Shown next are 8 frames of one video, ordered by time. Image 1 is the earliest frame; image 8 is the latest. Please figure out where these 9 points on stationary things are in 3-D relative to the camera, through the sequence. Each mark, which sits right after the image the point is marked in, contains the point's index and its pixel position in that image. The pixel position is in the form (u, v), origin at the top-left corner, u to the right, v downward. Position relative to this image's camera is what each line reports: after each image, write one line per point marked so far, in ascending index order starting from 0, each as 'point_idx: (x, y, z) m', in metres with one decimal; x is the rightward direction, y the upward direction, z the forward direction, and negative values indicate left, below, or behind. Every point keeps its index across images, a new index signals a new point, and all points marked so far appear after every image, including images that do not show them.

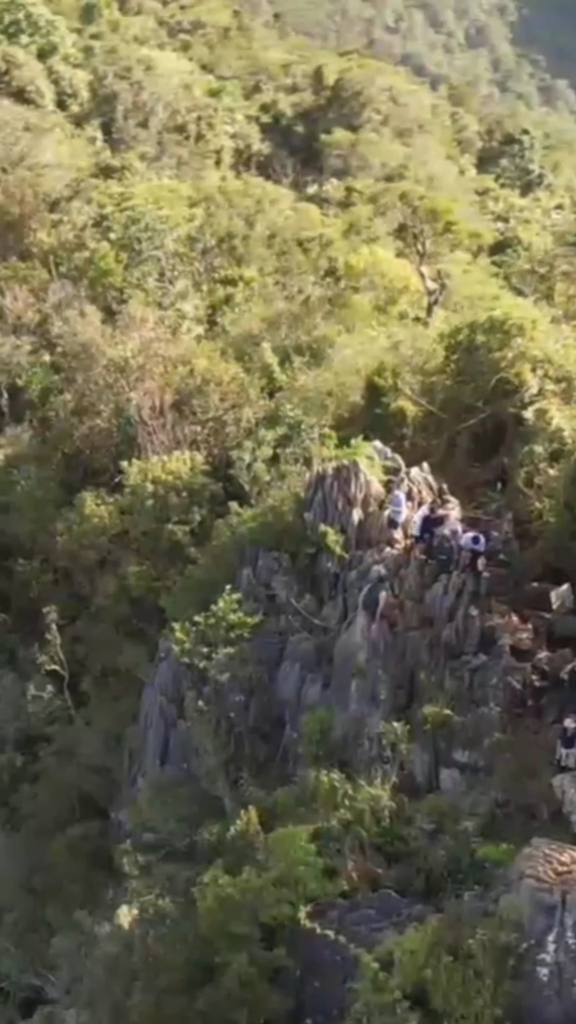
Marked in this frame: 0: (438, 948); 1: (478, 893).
0: (+1.2, -3.5, +10.3) m
1: (+1.6, -3.1, +10.8) m
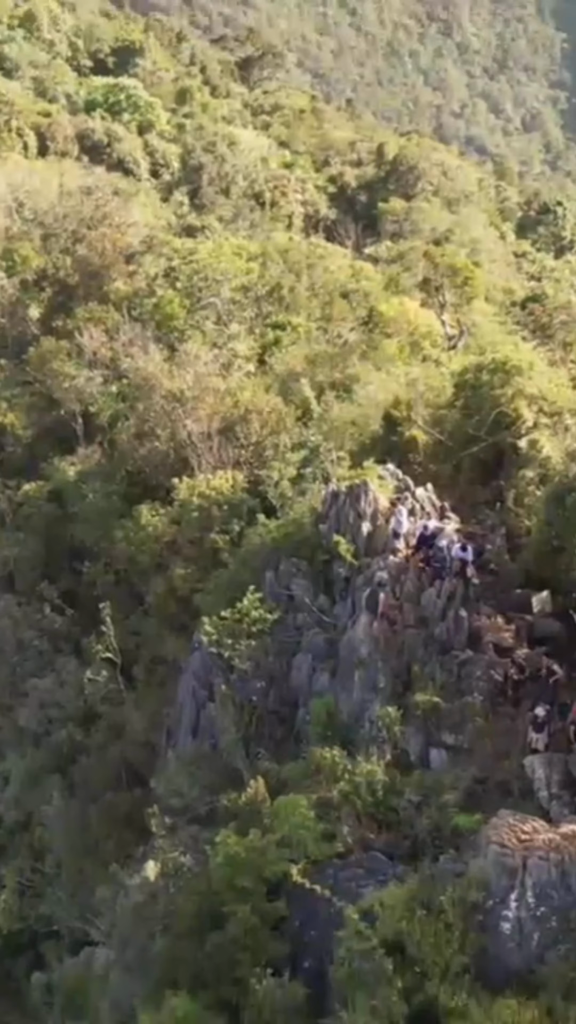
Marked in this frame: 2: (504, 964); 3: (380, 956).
0: (+1.2, -3.7, +11.6) m
1: (+1.6, -3.3, +12.1) m
2: (+1.9, -4.2, +11.4) m
3: (+0.9, -4.2, +11.9) m
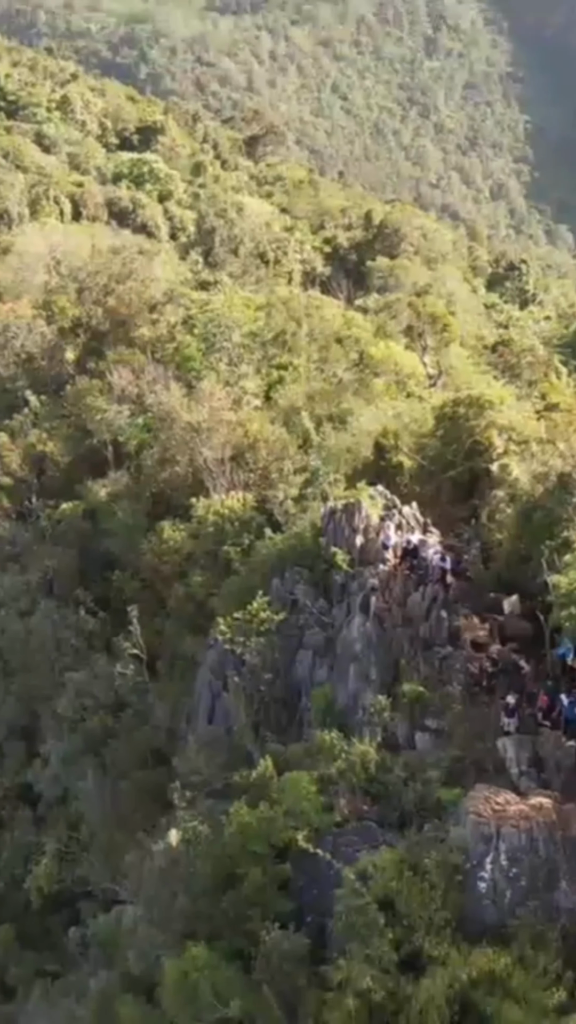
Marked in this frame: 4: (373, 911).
0: (+1.2, -3.8, +13.4) m
1: (+1.6, -3.4, +13.9) m
2: (+2.0, -4.3, +13.2) m
3: (+1.0, -4.3, +13.6) m
4: (+1.0, -4.4, +13.6) m
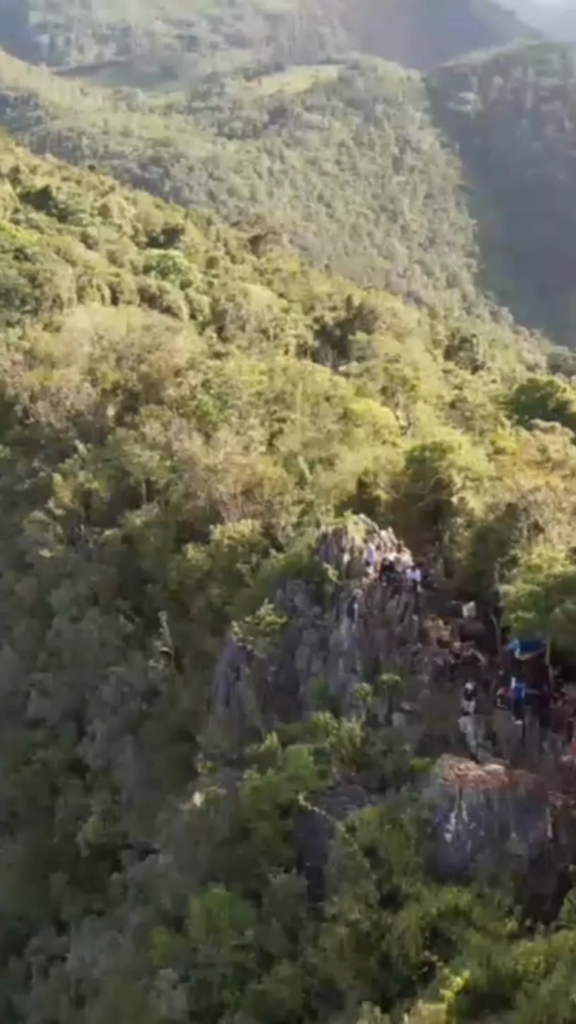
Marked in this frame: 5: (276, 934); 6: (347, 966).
0: (+1.3, -4.1, +16.7) m
1: (+1.7, -3.7, +17.2) m
2: (+2.0, -4.6, +16.5) m
3: (+1.0, -4.6, +16.9) m
4: (+1.0, -4.7, +16.9) m
5: (0.0, -5.7, +17.1) m
6: (+0.8, -6.0, +16.2) m
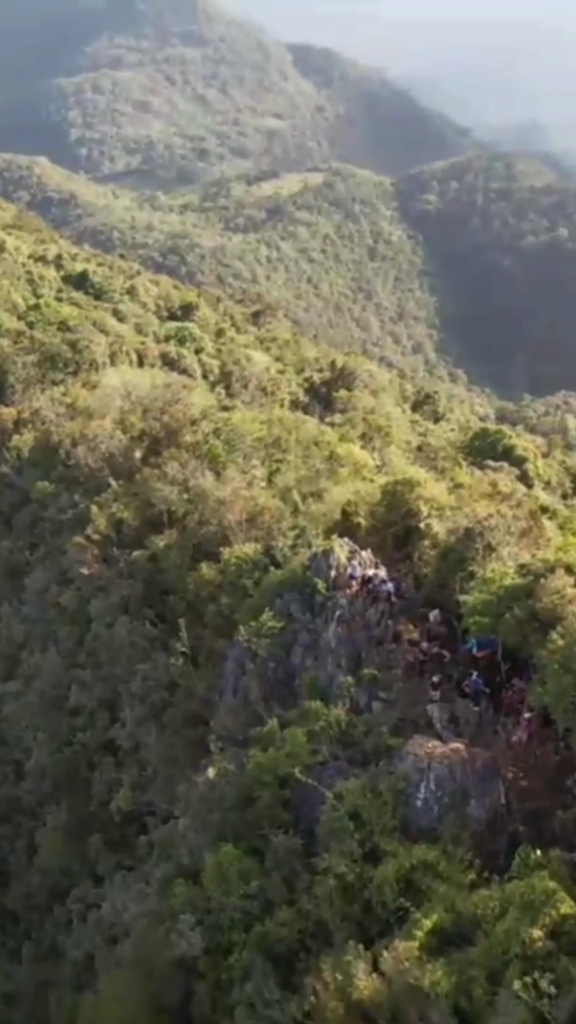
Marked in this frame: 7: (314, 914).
0: (+1.2, -4.4, +20.2) m
1: (+1.6, -4.1, +20.8) m
2: (+2.0, -4.9, +20.0) m
3: (+1.0, -5.0, +20.4) m
4: (+1.0, -5.0, +20.4) m
5: (-0.1, -6.1, +20.5) m
6: (+0.8, -6.3, +19.6) m
7: (+0.5, -6.3, +19.8) m
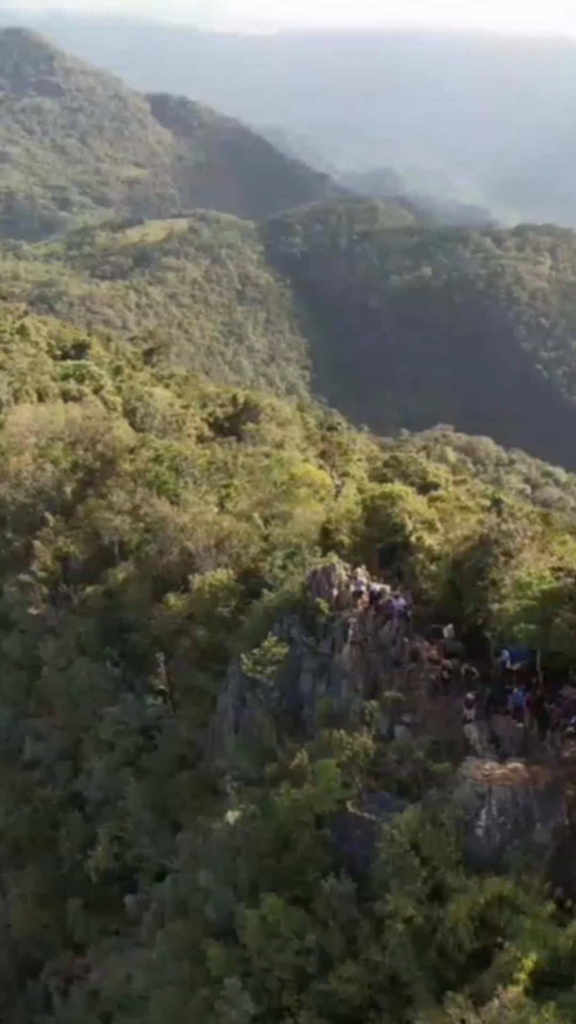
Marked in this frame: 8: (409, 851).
0: (+2.0, -4.4, +18.2) m
1: (+2.3, -4.1, +18.8) m
2: (+2.8, -4.8, +18.0) m
3: (+1.8, -5.0, +18.3) m
4: (+1.8, -5.0, +18.3) m
5: (+0.7, -6.2, +18.2) m
6: (+1.7, -6.3, +17.5) m
7: (+1.4, -6.3, +17.6) m
8: (+1.8, -4.8, +17.9) m
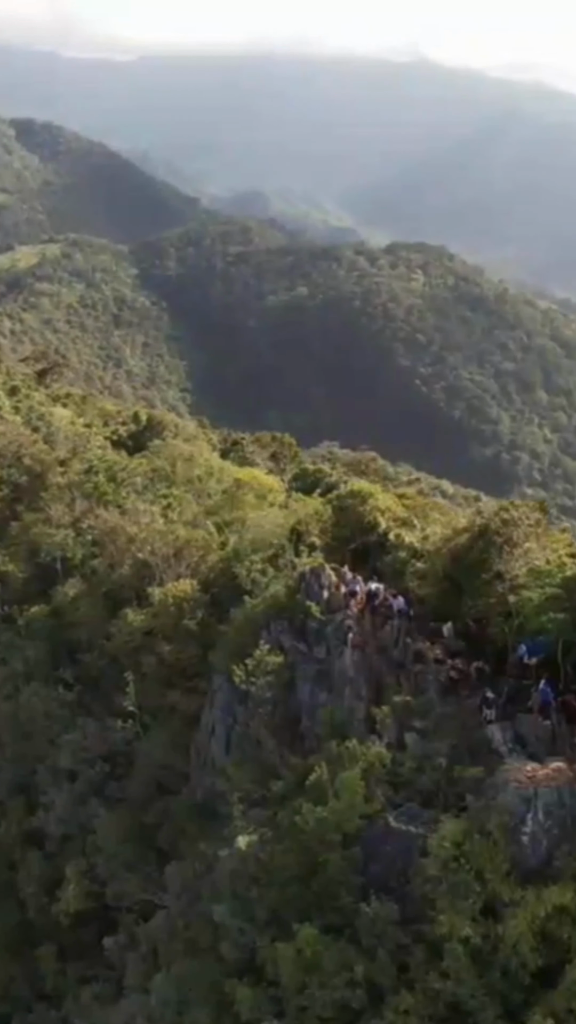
0: (+2.4, -4.2, +16.6) m
1: (+2.7, -3.8, +17.3) m
2: (+3.3, -4.6, +16.6) m
3: (+2.2, -4.7, +16.7) m
4: (+2.3, -4.8, +16.7) m
5: (+1.3, -6.0, +16.5) m
6: (+2.3, -6.0, +15.9) m
7: (+2.0, -6.1, +16.0) m
8: (+2.3, -4.5, +16.4) m
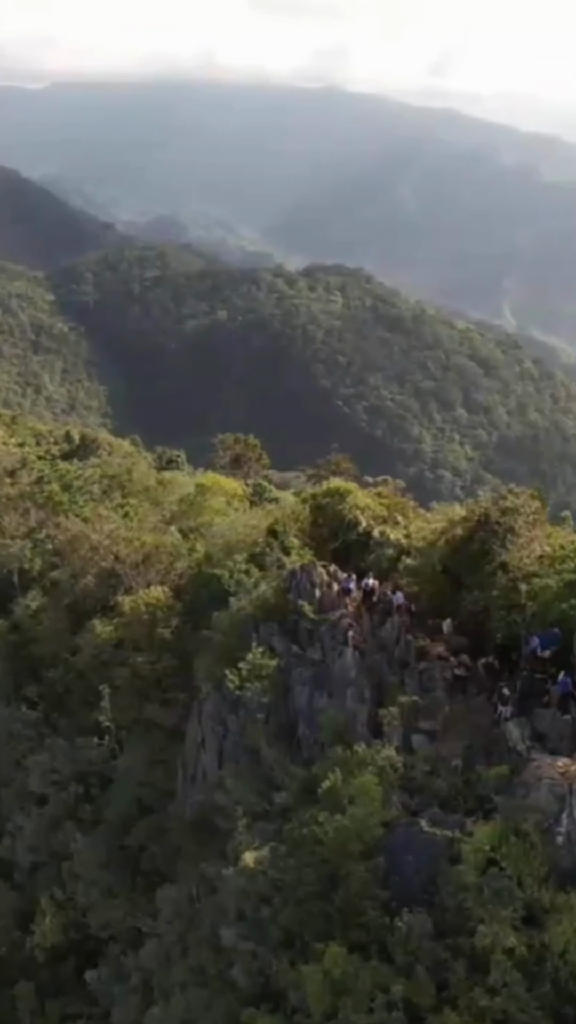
0: (+2.7, -3.9, +15.4) m
1: (+2.9, -3.5, +16.1) m
2: (+3.6, -4.3, +15.4) m
3: (+2.5, -4.5, +15.5) m
4: (+2.5, -4.5, +15.5) m
5: (+1.6, -5.7, +15.2) m
6: (+2.7, -5.7, +14.6) m
7: (+2.4, -5.8, +14.7) m
8: (+2.6, -4.3, +15.1) m
